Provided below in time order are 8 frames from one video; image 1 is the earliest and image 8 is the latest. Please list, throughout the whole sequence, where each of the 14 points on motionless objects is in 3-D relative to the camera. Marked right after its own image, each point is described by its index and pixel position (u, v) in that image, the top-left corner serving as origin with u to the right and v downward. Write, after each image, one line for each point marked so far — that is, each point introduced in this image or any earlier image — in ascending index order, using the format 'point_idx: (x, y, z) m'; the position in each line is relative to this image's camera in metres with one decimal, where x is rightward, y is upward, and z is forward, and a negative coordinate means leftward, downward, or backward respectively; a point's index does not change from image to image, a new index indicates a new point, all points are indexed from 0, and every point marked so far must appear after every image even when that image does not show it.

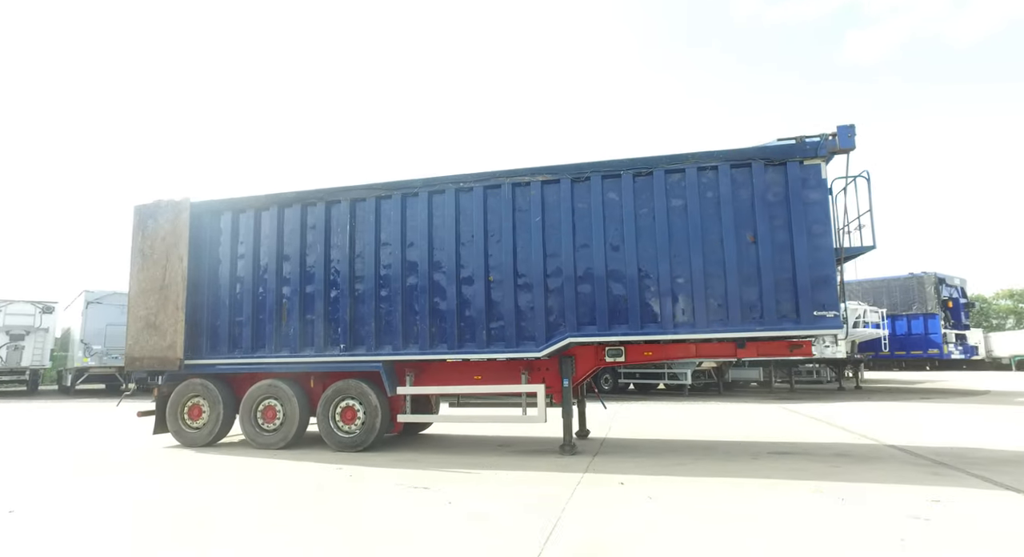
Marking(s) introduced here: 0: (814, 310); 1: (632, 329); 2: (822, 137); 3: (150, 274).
0: (+3.3, -0.4, +5.9) m
1: (+1.4, -0.6, +6.3) m
2: (+3.5, +1.6, +6.0) m
3: (-5.1, 0.0, +7.6) m
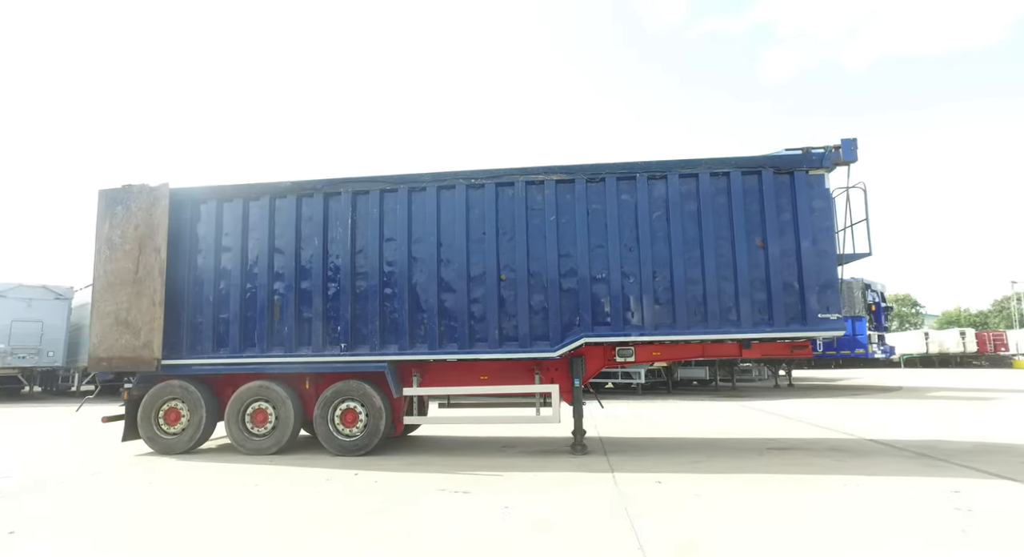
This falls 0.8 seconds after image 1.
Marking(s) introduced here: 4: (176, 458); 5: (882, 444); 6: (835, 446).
0: (+3.6, -0.4, +6.2) m
1: (+1.6, -0.6, +6.4) m
2: (+3.7, +1.5, +6.3) m
3: (-5.0, +0.2, +6.9) m
4: (-4.1, -2.2, +6.6) m
5: (+4.8, -2.2, +7.1) m
6: (+4.2, -2.2, +7.0) m
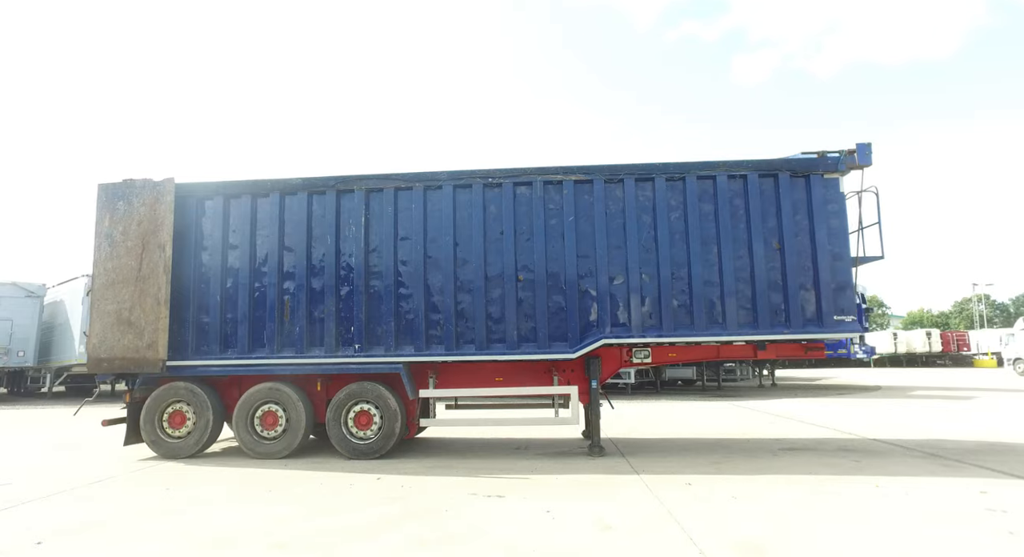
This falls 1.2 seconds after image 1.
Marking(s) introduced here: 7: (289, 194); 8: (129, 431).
0: (+3.8, -0.4, +6.3) m
1: (+1.8, -0.6, +6.4) m
2: (+3.9, +1.5, +6.4) m
3: (-4.8, +0.2, +6.6) m
4: (-3.9, -2.2, +6.4) m
5: (+5.0, -2.2, +7.2) m
6: (+4.4, -2.2, +7.1) m
7: (-2.9, +1.1, +6.9) m
8: (-4.7, -1.9, +6.6) m
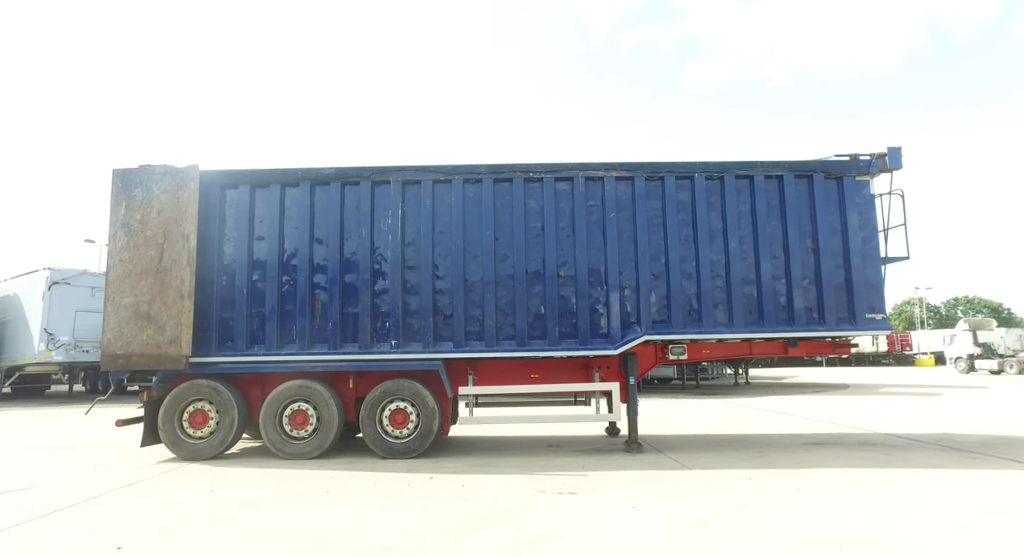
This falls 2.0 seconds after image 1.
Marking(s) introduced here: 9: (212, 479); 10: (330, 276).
0: (+4.3, -0.4, +6.5) m
1: (+2.3, -0.6, +6.5) m
2: (+4.5, +1.5, +6.6) m
3: (-4.3, +0.3, +6.2) m
4: (-3.4, -2.1, +6.1) m
5: (+5.4, -2.2, +7.5) m
6: (+4.8, -2.2, +7.3) m
7: (-2.4, +1.2, +6.6) m
8: (-4.2, -1.8, +6.2) m
9: (-2.8, -1.9, +5.1) m
10: (-2.2, 0.0, +6.5) m
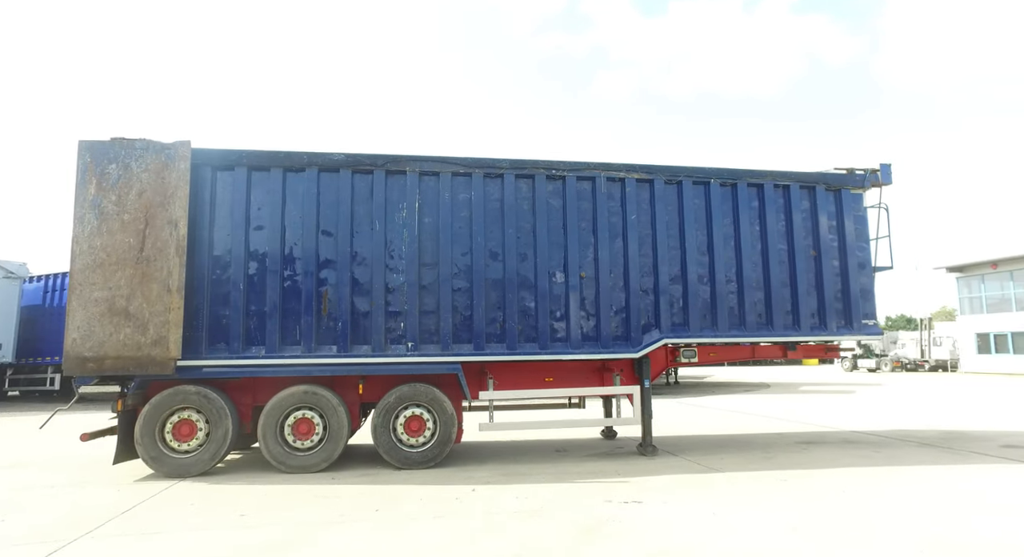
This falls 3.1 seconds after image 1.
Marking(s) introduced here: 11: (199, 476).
0: (+4.5, -0.5, +6.9) m
1: (+2.5, -0.7, +6.6) m
2: (+4.7, +1.4, +7.0) m
3: (-4.0, +0.4, +5.4) m
4: (-3.1, -2.0, +5.3) m
5: (+5.4, -2.3, +8.0) m
6: (+4.8, -2.3, +7.8) m
7: (-2.1, +1.2, +6.0) m
8: (-3.9, -1.7, +5.3) m
9: (-2.4, -1.9, +4.5) m
10: (-1.9, +0.1, +5.9) m
11: (-3.2, -2.0, +5.5) m
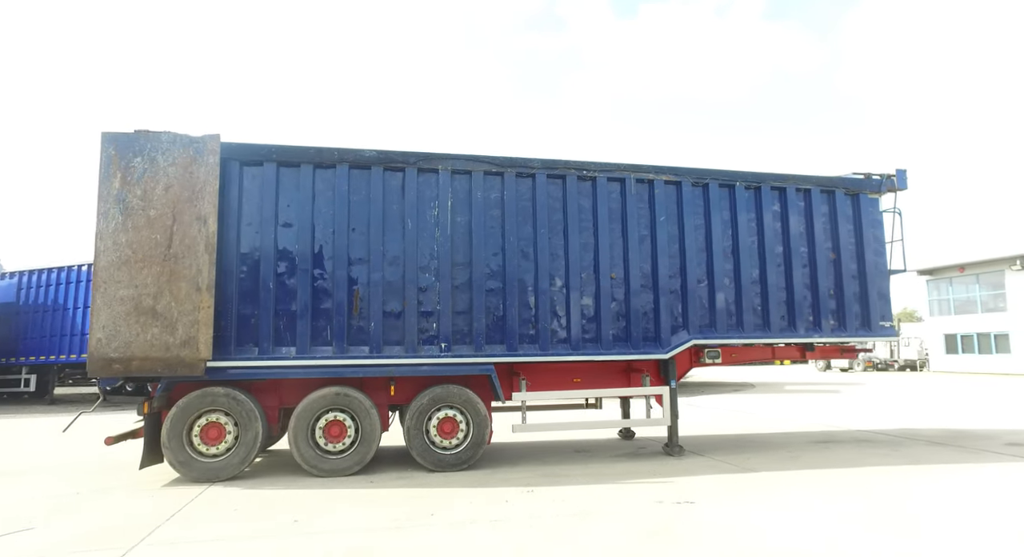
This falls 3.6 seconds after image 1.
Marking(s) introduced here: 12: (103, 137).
0: (+4.8, -0.6, +7.1) m
1: (+2.9, -0.7, +6.7) m
2: (+5.0, +1.4, +7.2) m
3: (-3.6, +0.4, +5.2) m
4: (-2.7, -2.0, +5.2) m
5: (+5.7, -2.4, +8.2) m
6: (+5.1, -2.3, +7.9) m
7: (-1.7, +1.2, +5.9) m
8: (-3.5, -1.7, +5.1) m
9: (-2.0, -1.9, +4.3) m
10: (-1.5, +0.1, +5.8) m
11: (-2.8, -2.0, +5.3) m
12: (-4.0, +1.4, +5.2) m
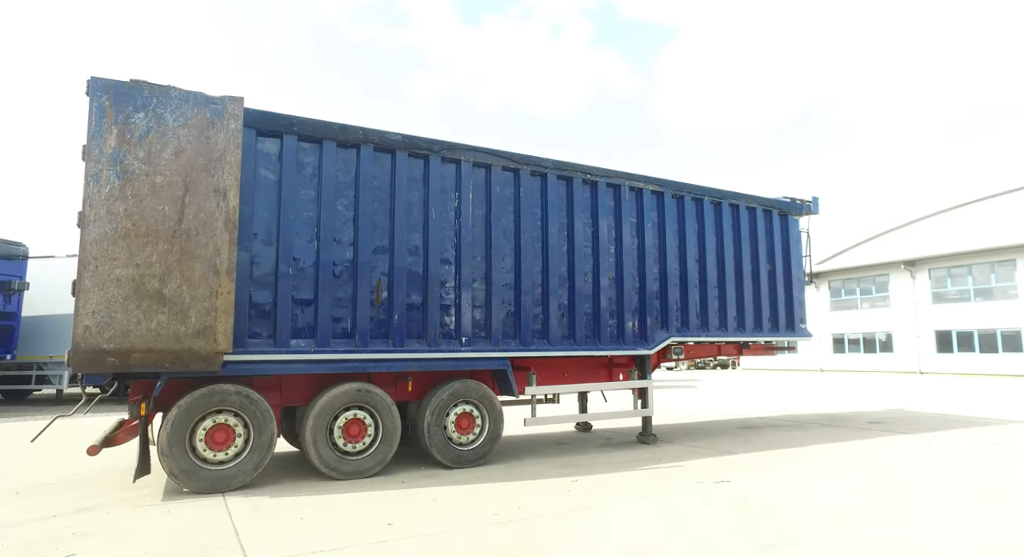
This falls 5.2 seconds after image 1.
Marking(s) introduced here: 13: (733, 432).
0: (+4.5, -0.7, +8.5) m
1: (+2.7, -0.8, +7.6) m
2: (+4.7, +1.2, +8.7) m
3: (-3.0, +0.6, +4.4) m
4: (-2.3, -1.9, +4.6) m
5: (+5.0, -2.6, +9.8) m
6: (+4.5, -2.5, +9.4) m
7: (-1.4, +1.3, +5.6) m
8: (-3.0, -1.5, +4.3) m
9: (-1.3, -1.7, +4.0) m
10: (-1.2, +0.2, +5.5) m
11: (-2.4, -1.9, +4.7) m
12: (-3.4, +1.6, +4.3) m
13: (+3.5, -2.4, +8.4) m
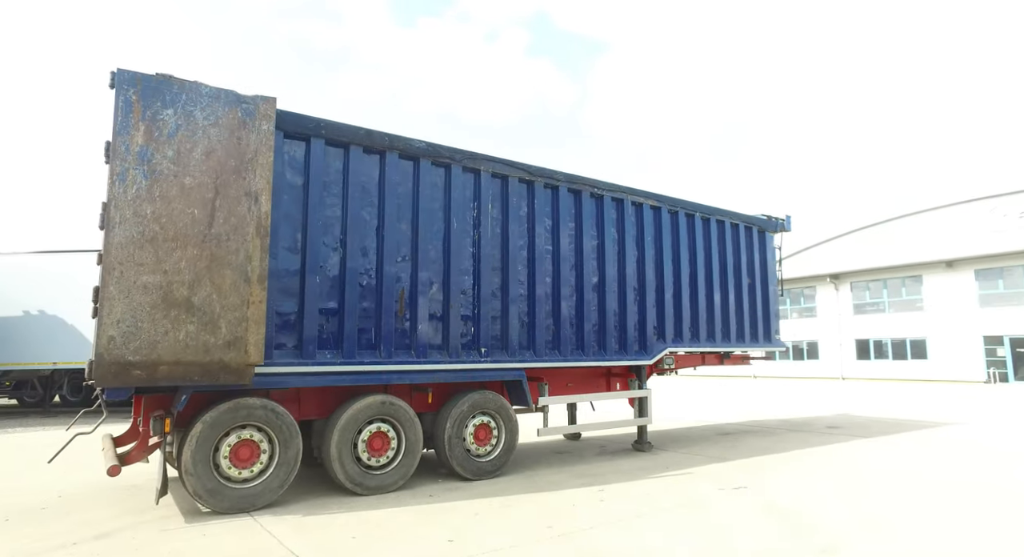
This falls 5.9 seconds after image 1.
0: (+4.4, -0.9, +9.0) m
1: (+2.7, -1.0, +7.9) m
2: (+4.6, +1.0, +9.2) m
3: (-2.6, +0.5, +4.1) m
4: (-2.0, -1.9, +4.4) m
5: (+4.7, -2.8, +10.4) m
6: (+4.2, -2.7, +9.9) m
7: (-1.1, +1.2, +5.5) m
8: (-2.6, -1.5, +4.1) m
9: (-0.9, -1.8, +3.9) m
10: (-1.0, +0.1, +5.4) m
11: (-2.1, -1.9, +4.5) m
12: (-2.9, +1.5, +4.0) m
13: (+3.3, -2.6, +8.8) m
